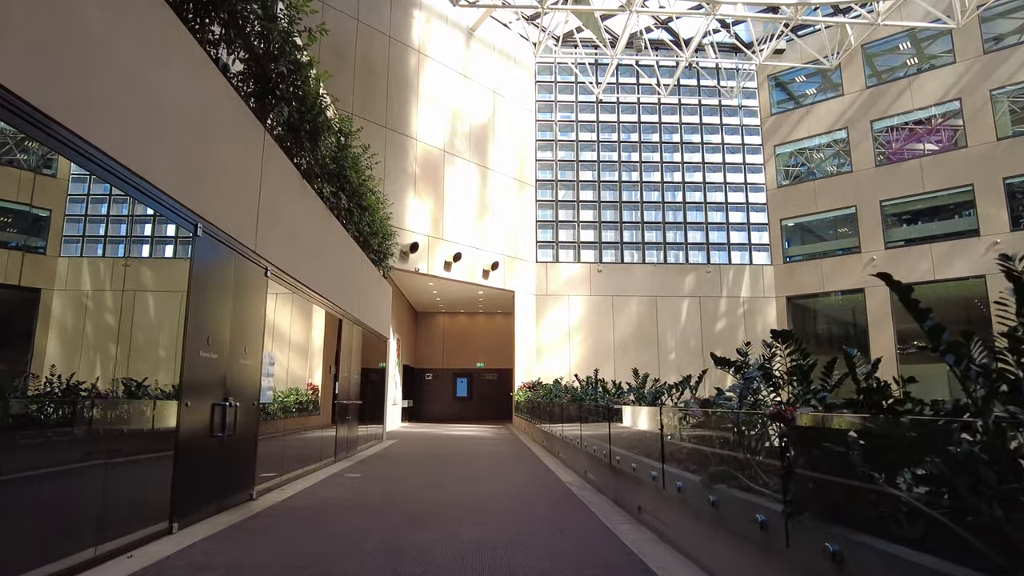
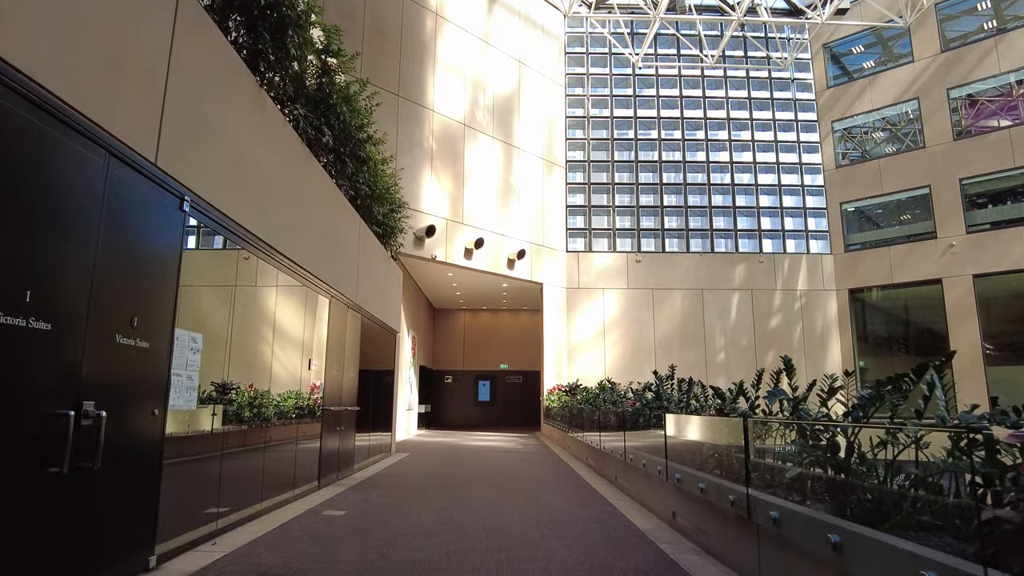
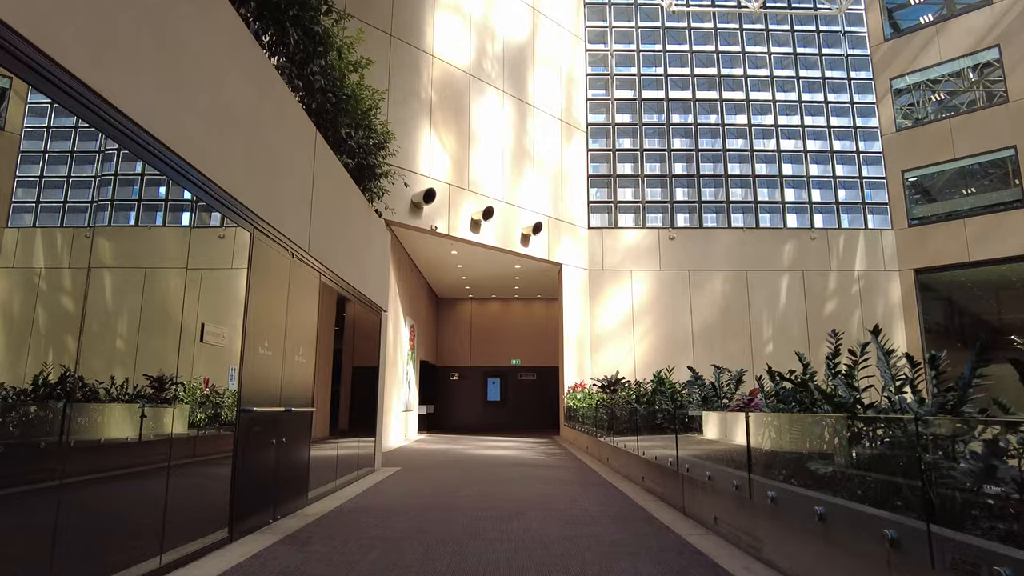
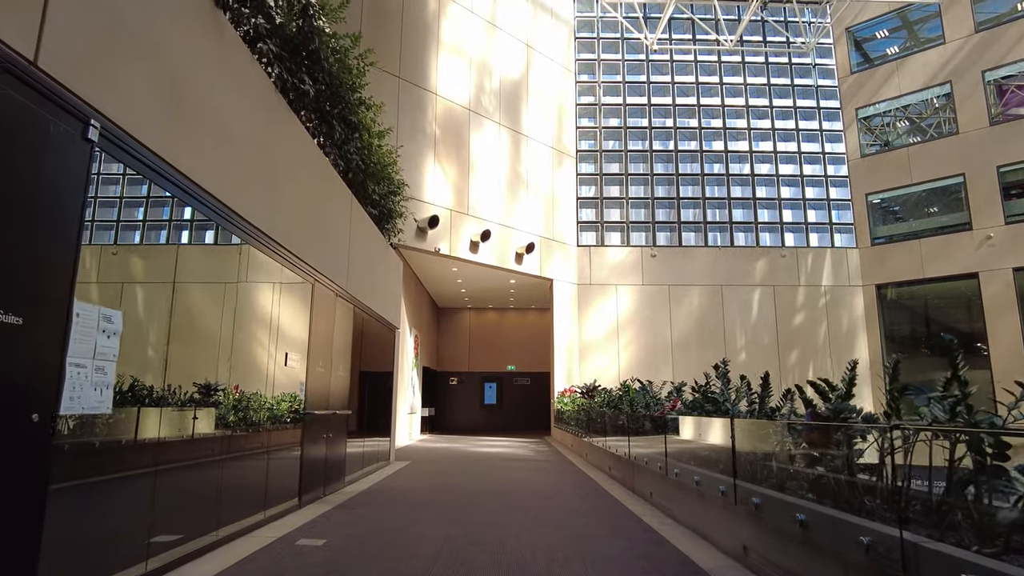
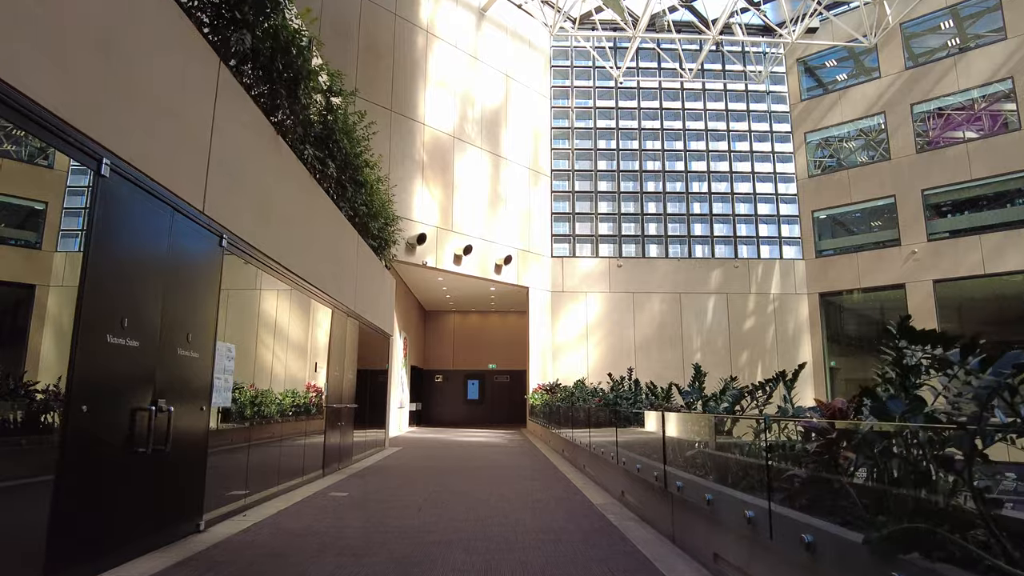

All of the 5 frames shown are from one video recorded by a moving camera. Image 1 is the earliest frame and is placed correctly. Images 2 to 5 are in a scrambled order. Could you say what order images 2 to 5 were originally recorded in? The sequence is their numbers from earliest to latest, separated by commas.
5, 2, 4, 3
